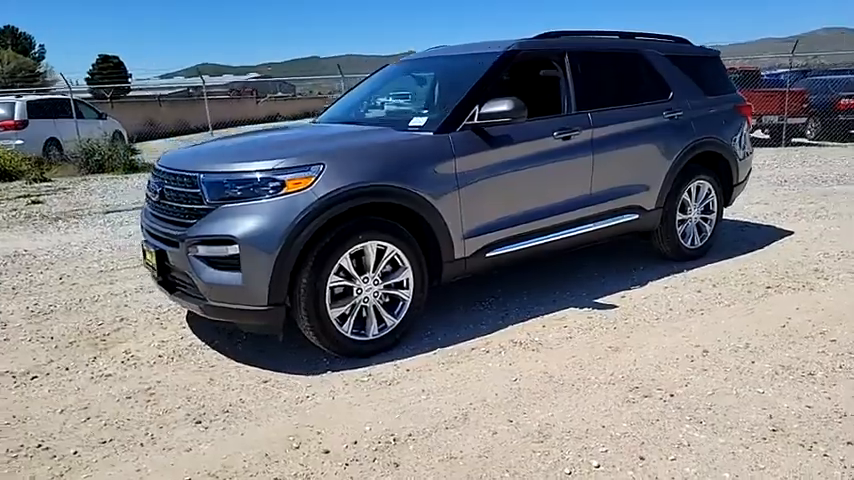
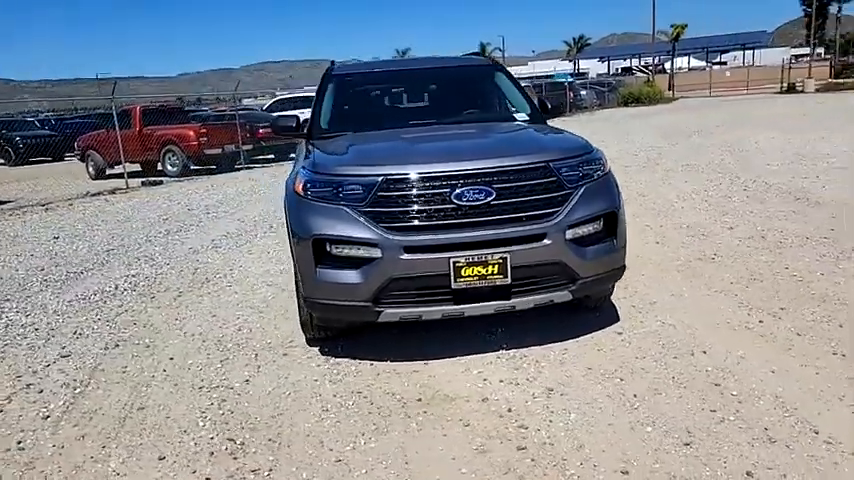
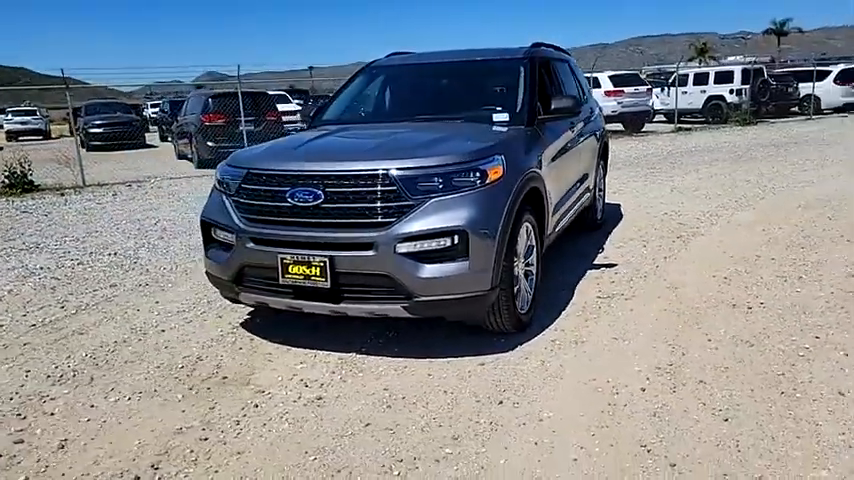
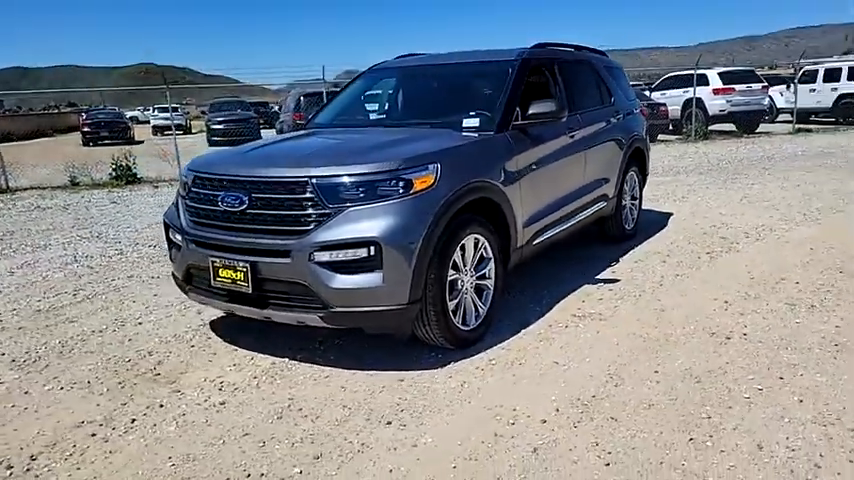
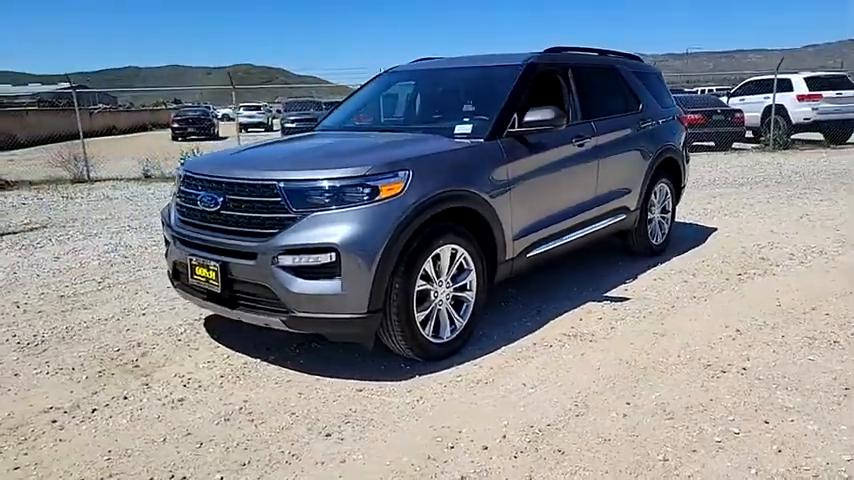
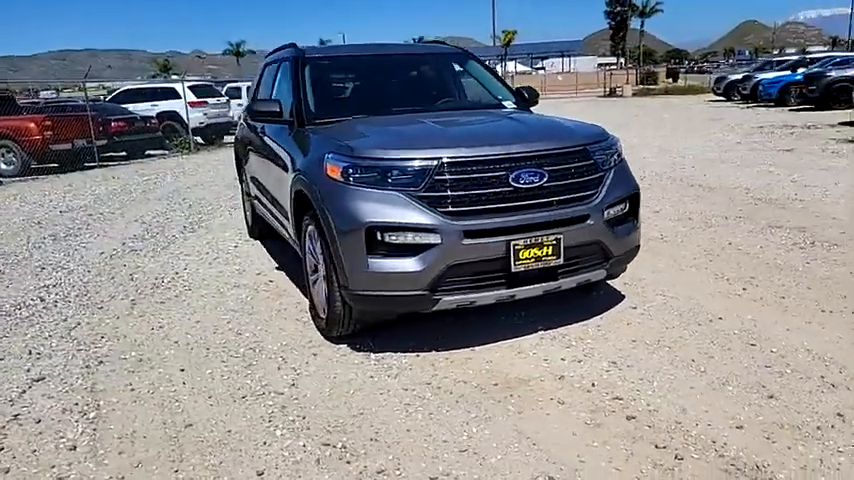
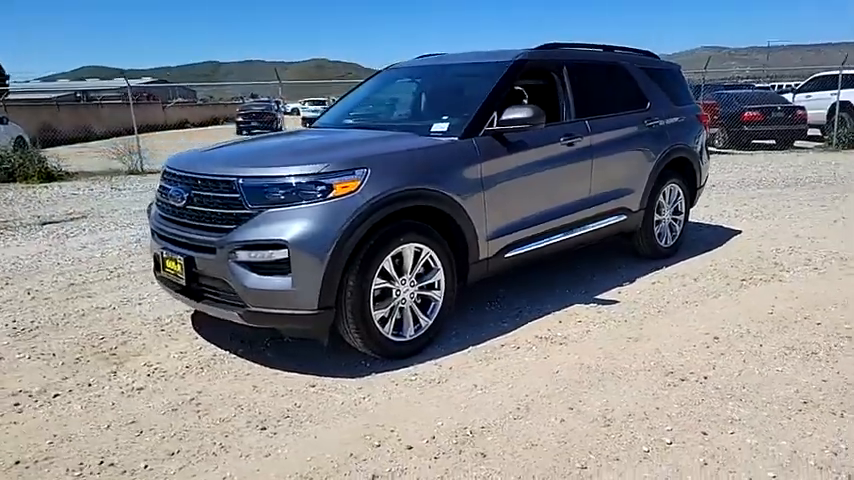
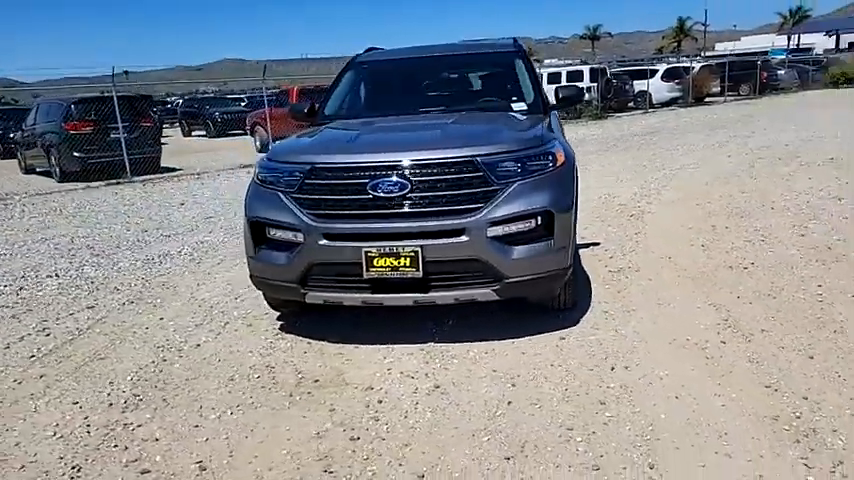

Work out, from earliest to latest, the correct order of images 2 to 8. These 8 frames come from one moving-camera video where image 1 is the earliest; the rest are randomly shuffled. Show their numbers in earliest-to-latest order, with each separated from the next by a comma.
7, 5, 4, 3, 8, 2, 6
